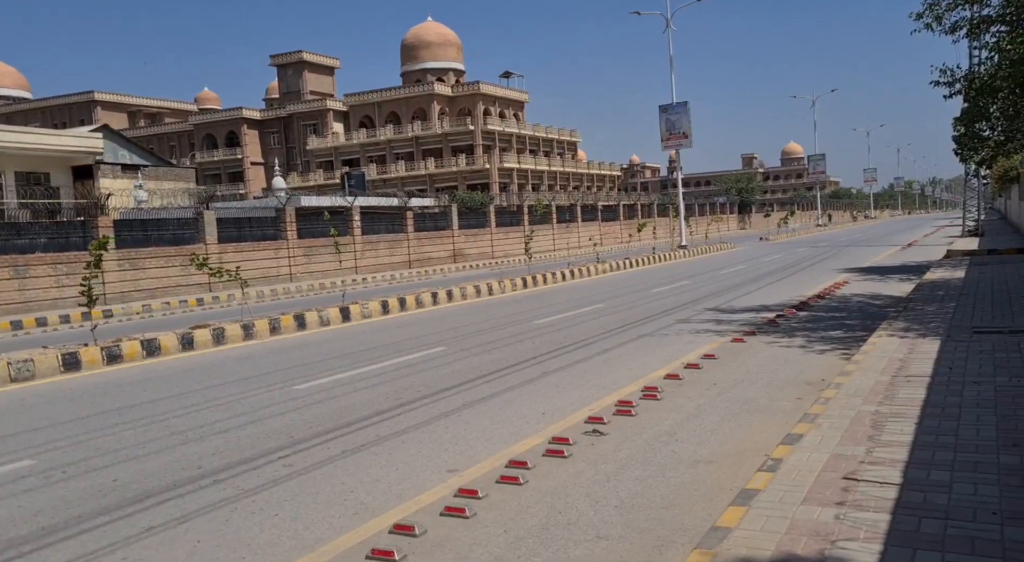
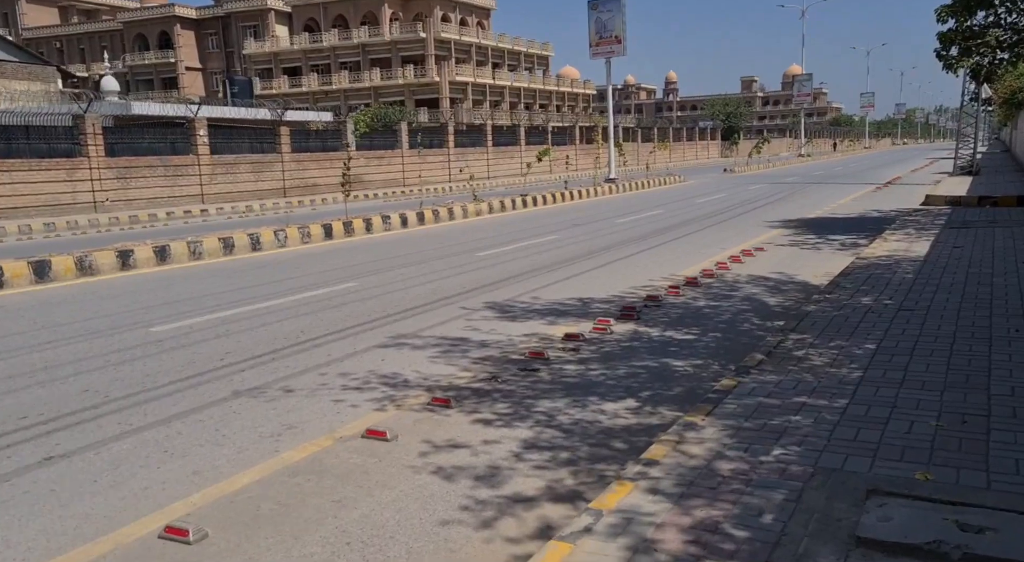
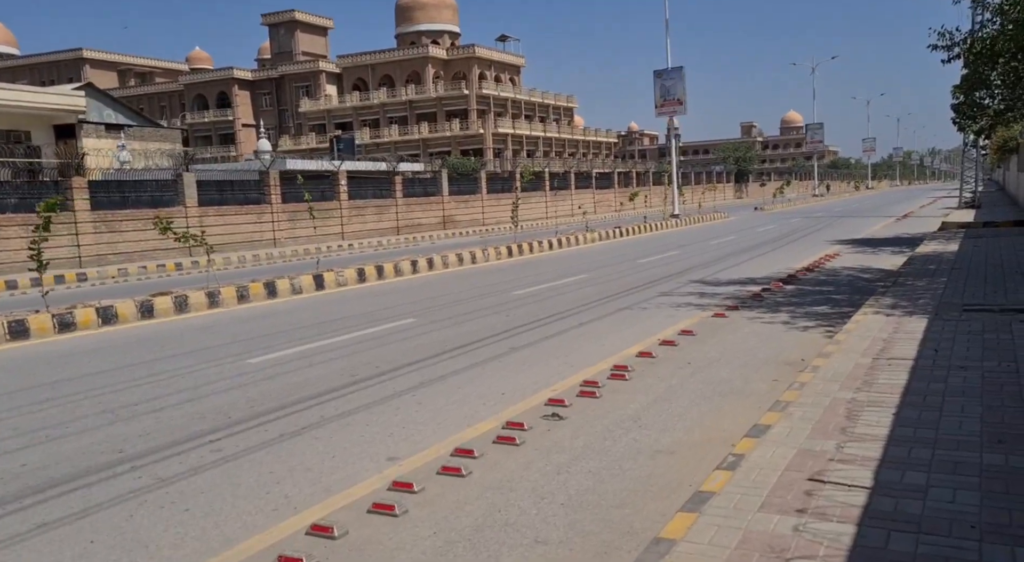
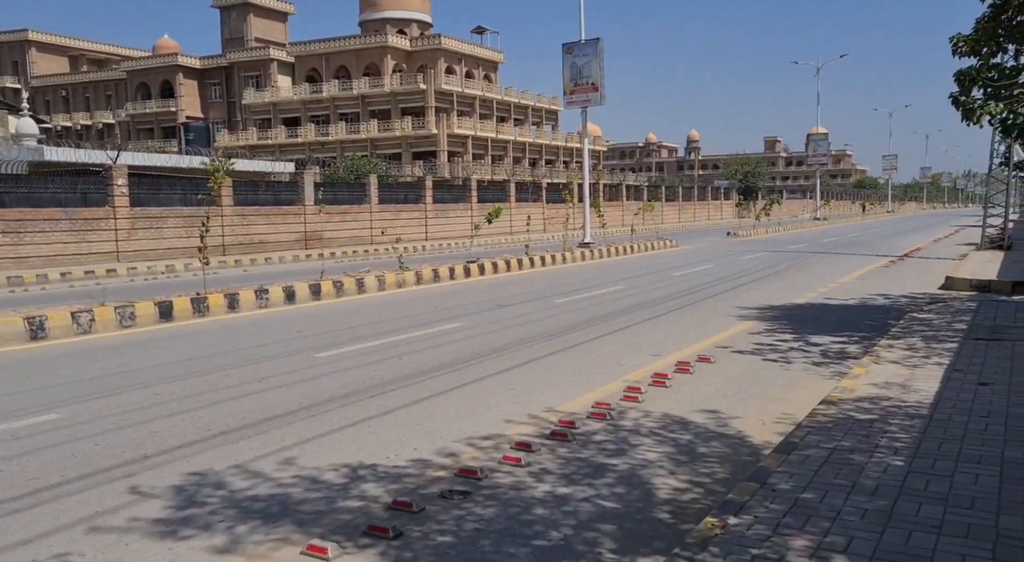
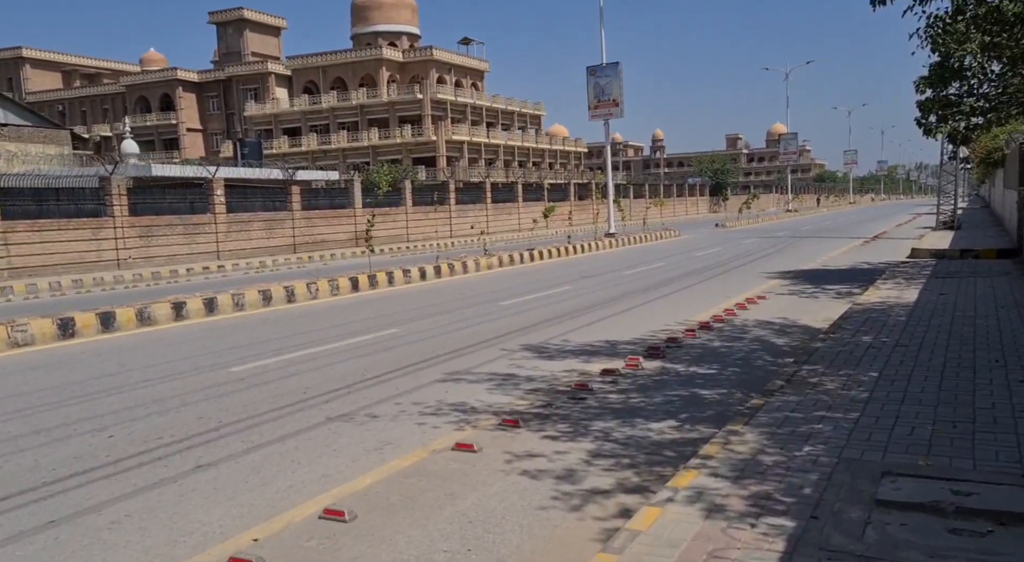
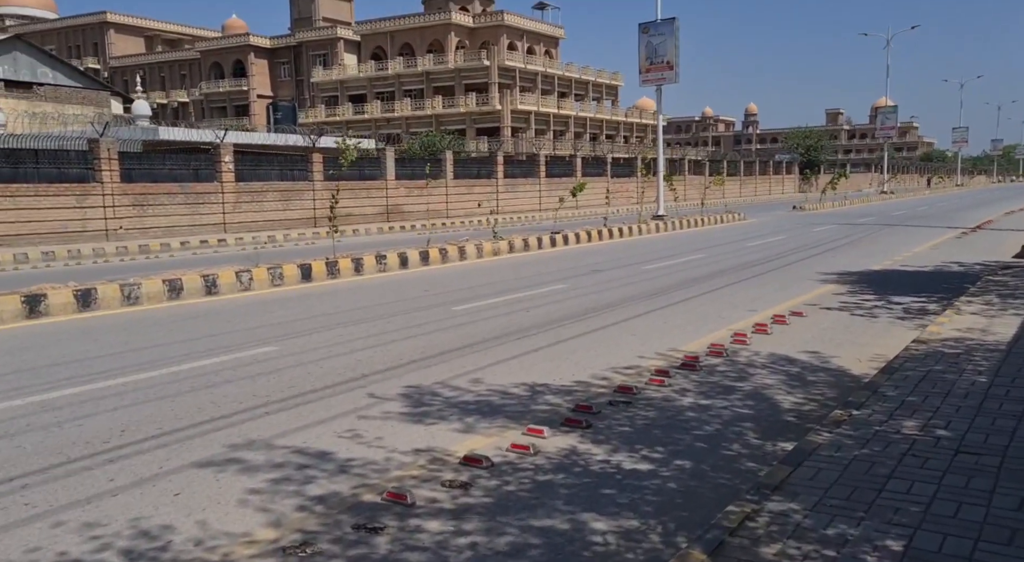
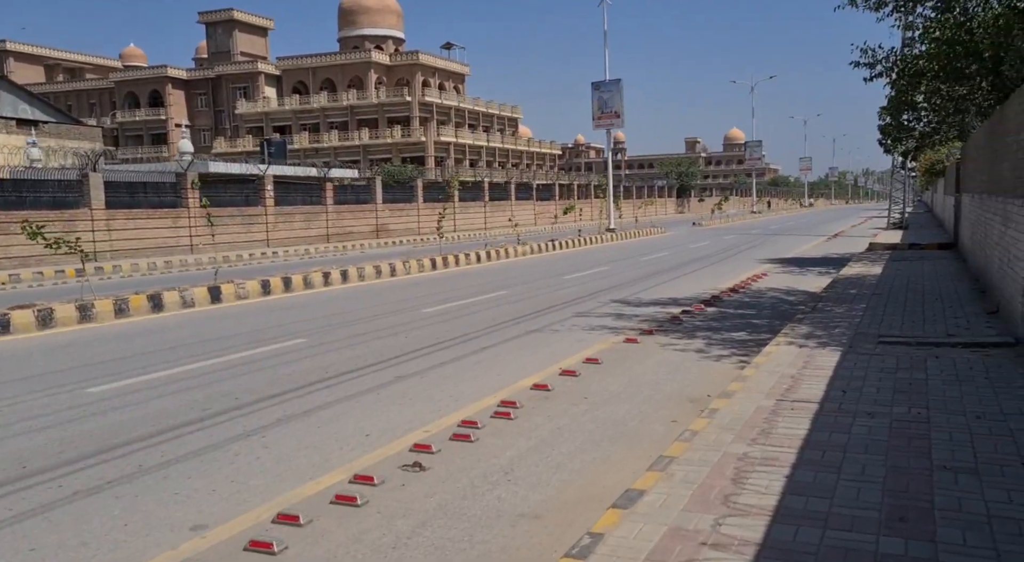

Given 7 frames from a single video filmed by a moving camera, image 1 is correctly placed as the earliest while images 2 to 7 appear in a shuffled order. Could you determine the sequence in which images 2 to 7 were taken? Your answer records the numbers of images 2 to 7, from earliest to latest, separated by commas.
3, 7, 5, 2, 6, 4
